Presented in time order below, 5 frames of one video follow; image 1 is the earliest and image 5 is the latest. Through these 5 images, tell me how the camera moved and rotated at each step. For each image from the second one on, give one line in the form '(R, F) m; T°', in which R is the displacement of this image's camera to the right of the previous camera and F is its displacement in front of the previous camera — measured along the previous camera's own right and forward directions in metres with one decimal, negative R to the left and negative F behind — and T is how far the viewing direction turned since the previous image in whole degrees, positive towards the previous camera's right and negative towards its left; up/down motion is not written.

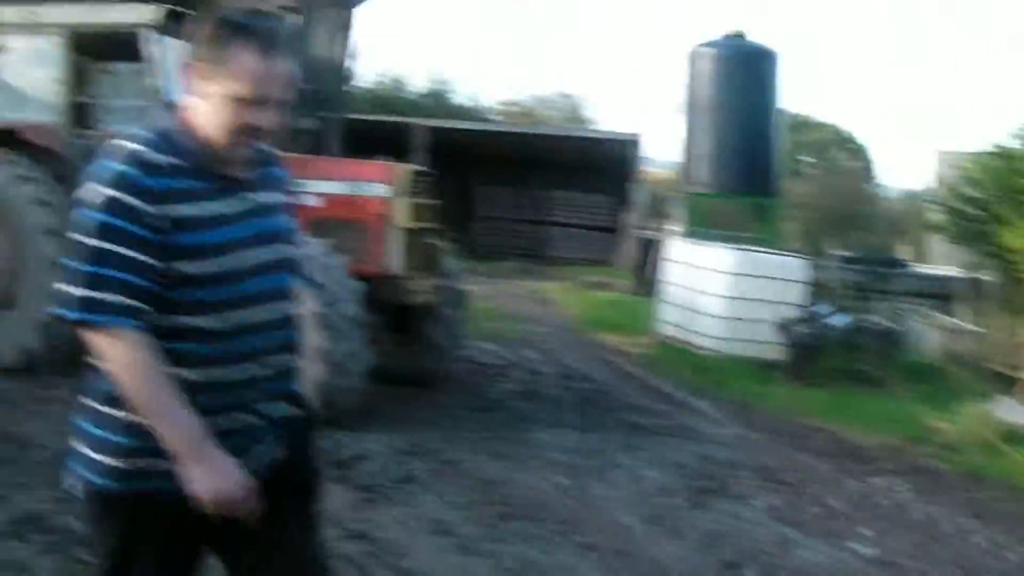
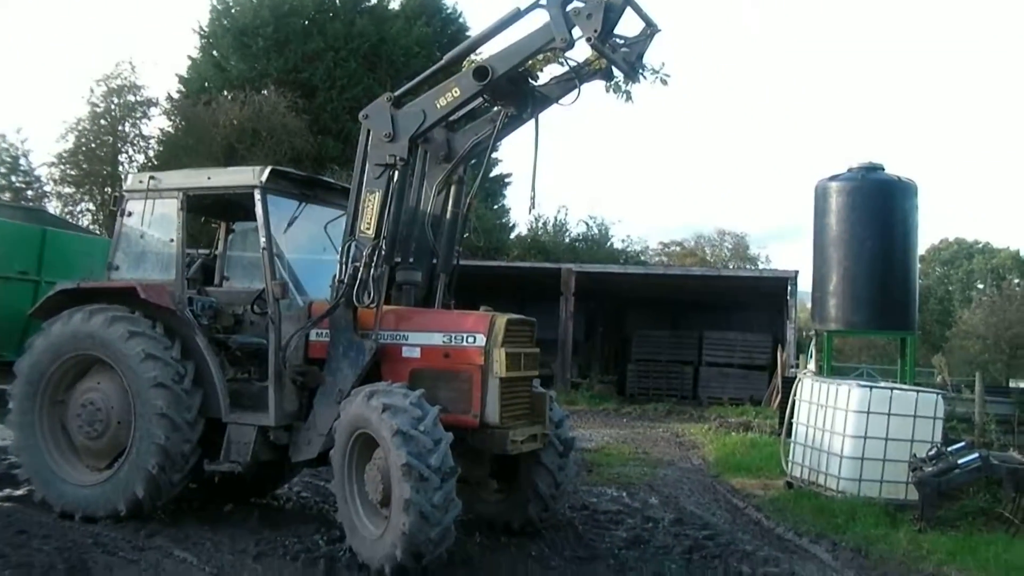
(+1.8, -1.0) m; +17°
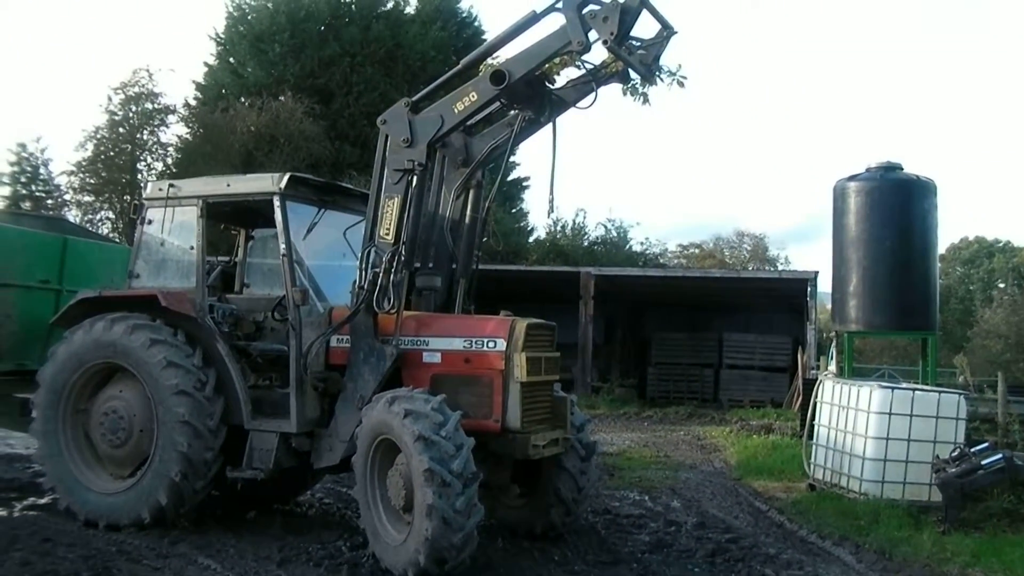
(-0.1, 0.0) m; -1°
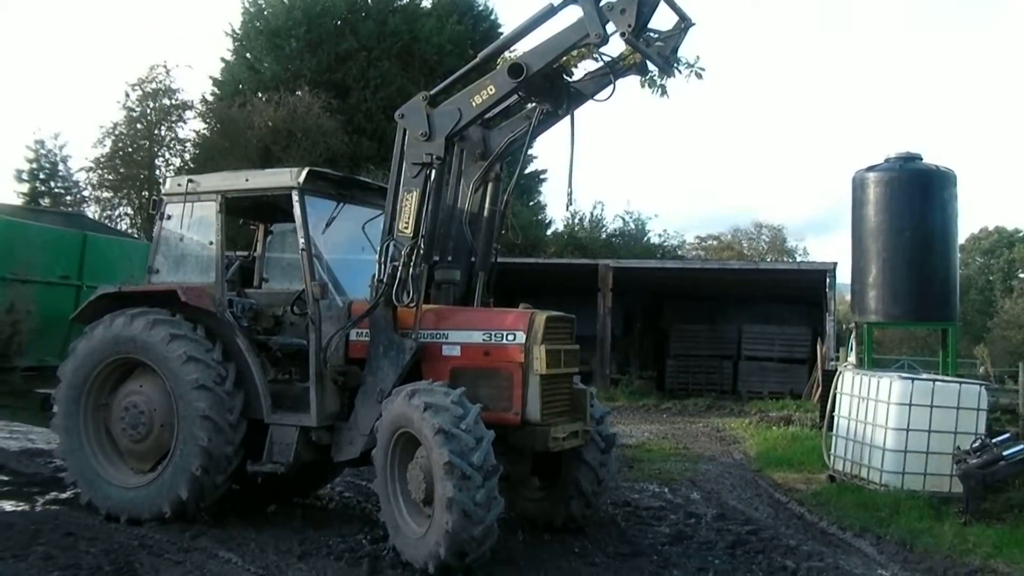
(-0.1, 0.0) m; -1°
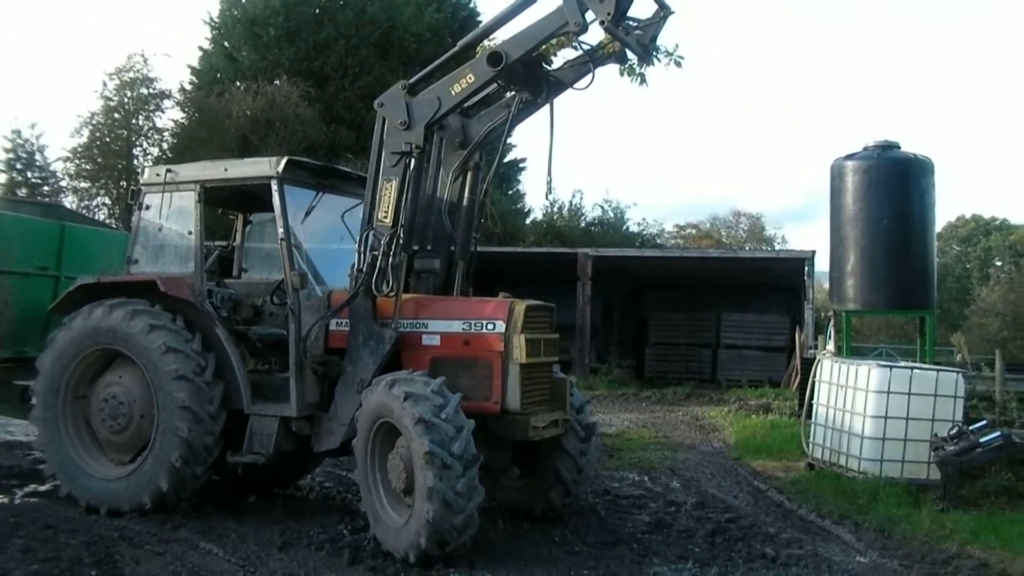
(0.0, 0.0) m; +1°
